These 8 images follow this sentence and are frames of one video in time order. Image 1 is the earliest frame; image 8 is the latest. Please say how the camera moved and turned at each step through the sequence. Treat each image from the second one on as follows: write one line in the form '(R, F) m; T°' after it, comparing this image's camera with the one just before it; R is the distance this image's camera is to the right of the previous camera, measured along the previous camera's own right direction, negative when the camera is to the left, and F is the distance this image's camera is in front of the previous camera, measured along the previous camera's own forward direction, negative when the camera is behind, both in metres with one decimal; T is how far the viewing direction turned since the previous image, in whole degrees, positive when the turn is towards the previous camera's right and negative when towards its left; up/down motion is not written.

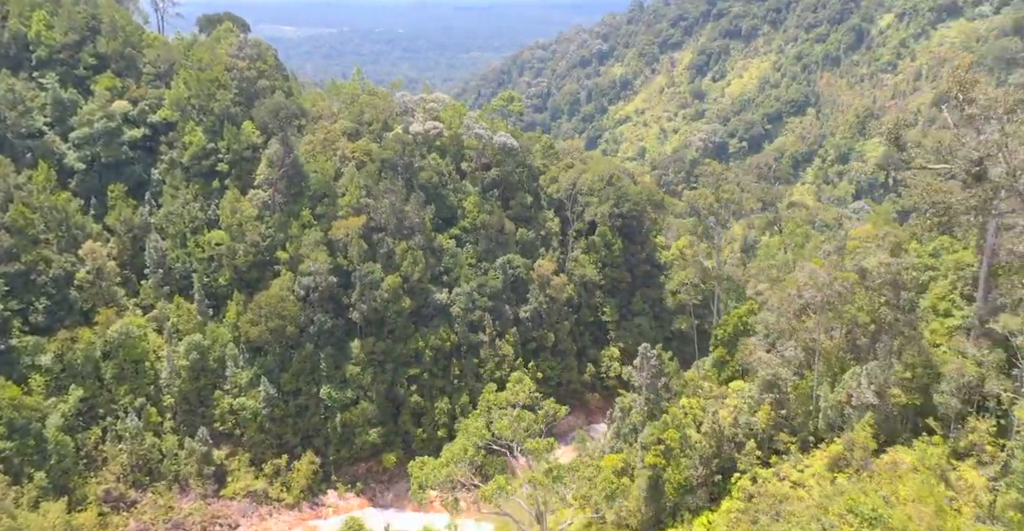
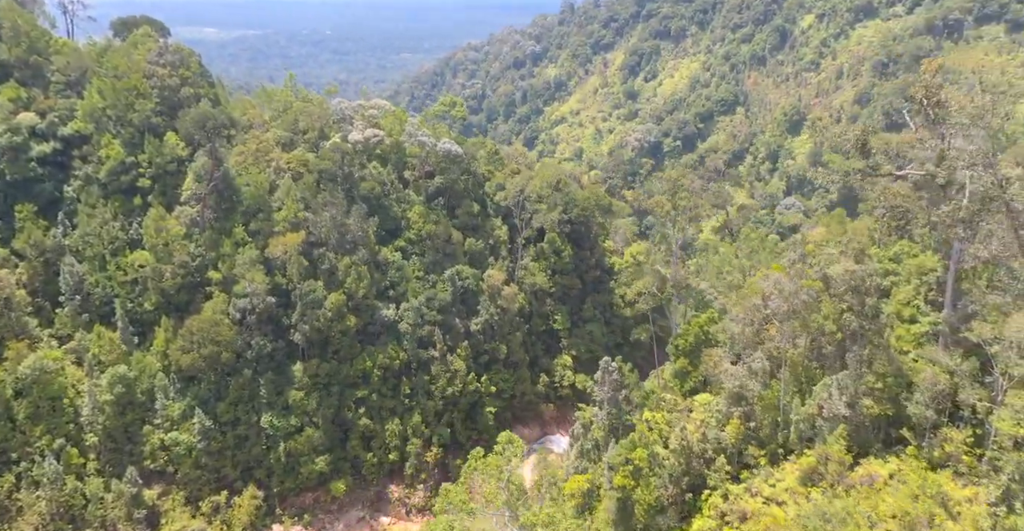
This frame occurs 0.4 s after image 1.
(-0.5, +1.1) m; +5°
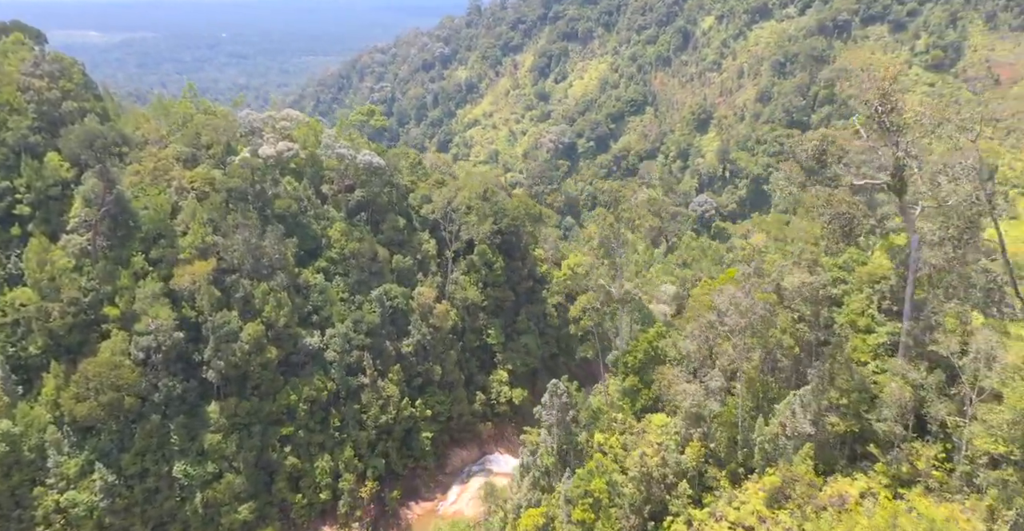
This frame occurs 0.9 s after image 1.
(-0.6, +1.5) m; +6°
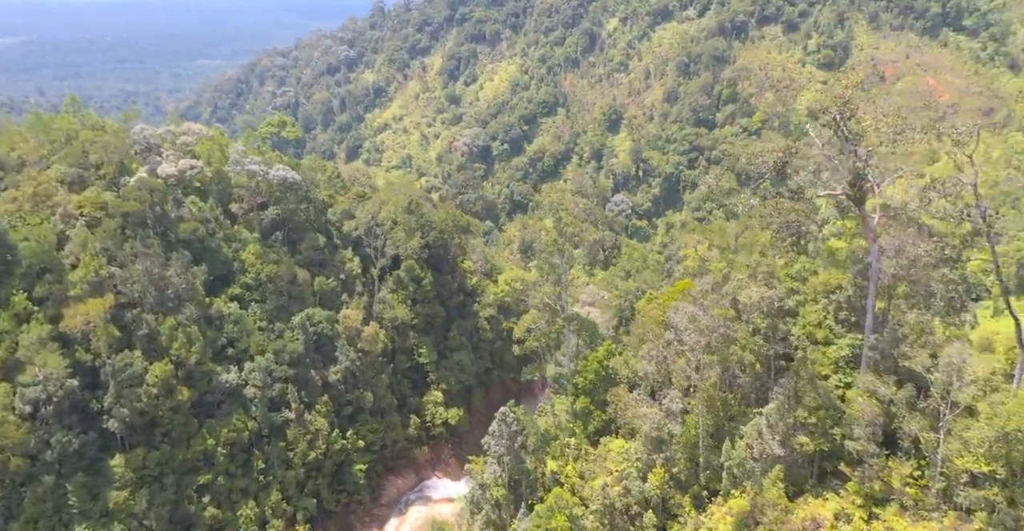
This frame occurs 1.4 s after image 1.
(-0.6, +1.5) m; +6°
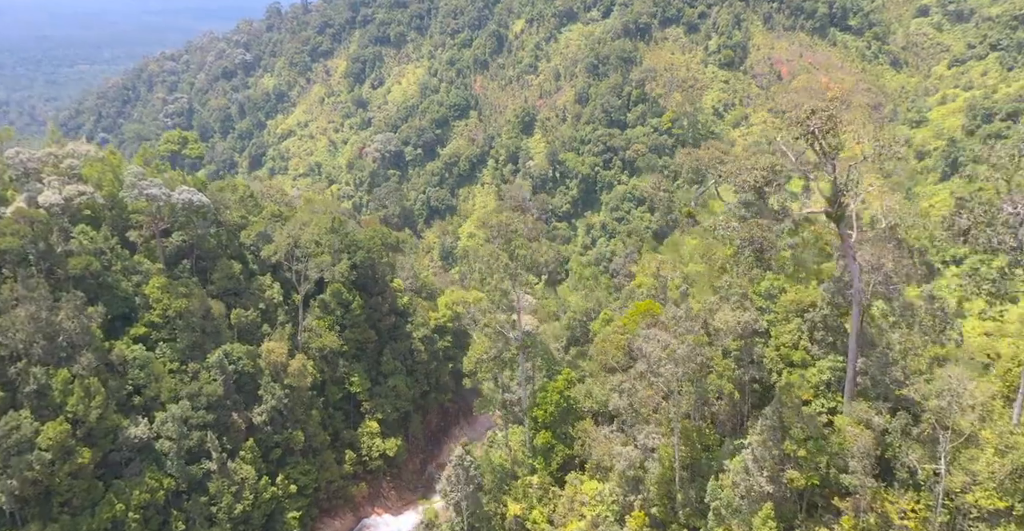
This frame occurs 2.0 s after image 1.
(-0.9, +1.7) m; +7°
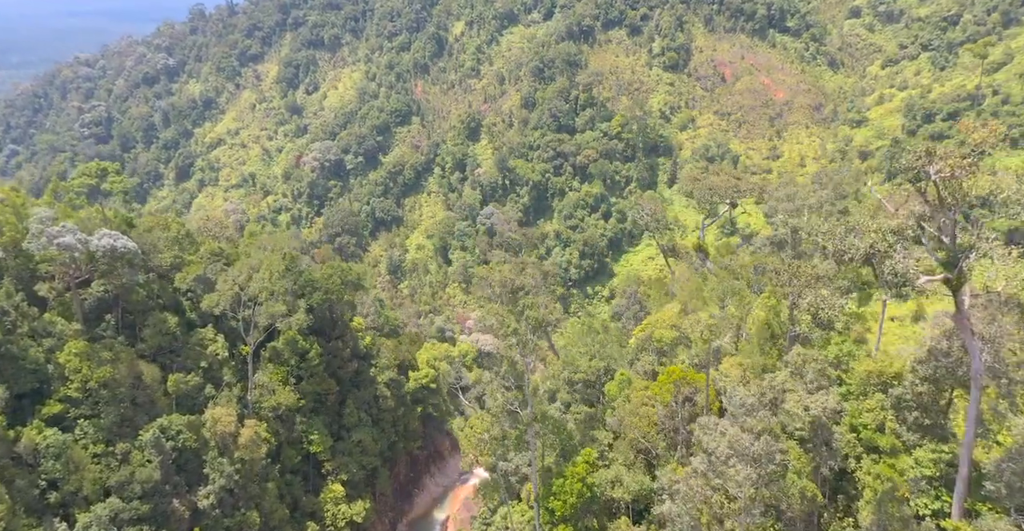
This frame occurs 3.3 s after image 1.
(-1.3, +3.2) m; +5°
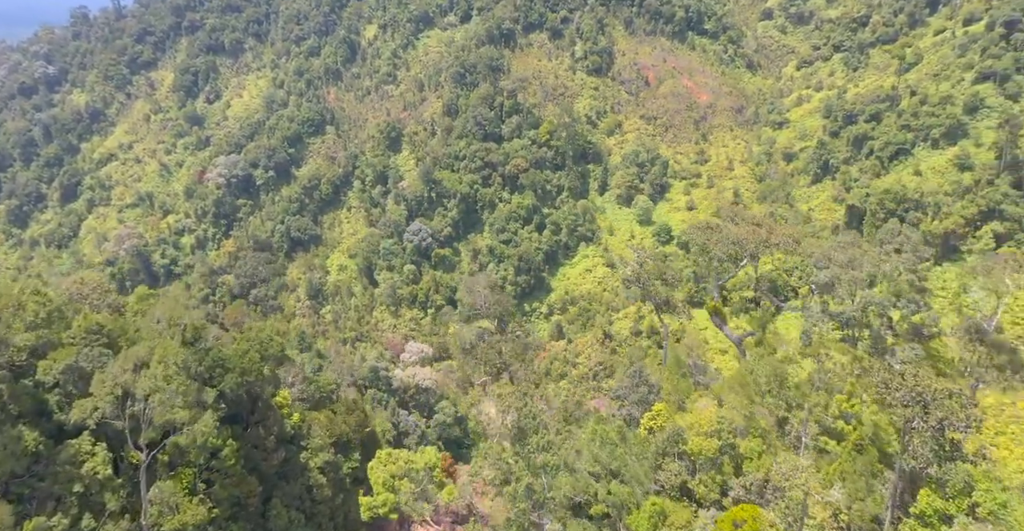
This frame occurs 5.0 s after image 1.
(-1.2, +4.7) m; +6°
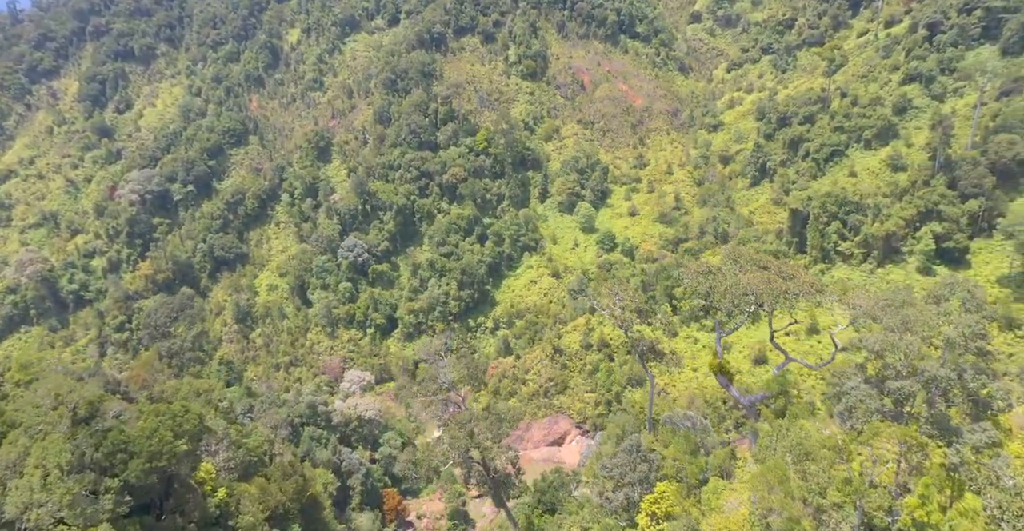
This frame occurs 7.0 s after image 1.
(-1.1, +3.2) m; +5°
